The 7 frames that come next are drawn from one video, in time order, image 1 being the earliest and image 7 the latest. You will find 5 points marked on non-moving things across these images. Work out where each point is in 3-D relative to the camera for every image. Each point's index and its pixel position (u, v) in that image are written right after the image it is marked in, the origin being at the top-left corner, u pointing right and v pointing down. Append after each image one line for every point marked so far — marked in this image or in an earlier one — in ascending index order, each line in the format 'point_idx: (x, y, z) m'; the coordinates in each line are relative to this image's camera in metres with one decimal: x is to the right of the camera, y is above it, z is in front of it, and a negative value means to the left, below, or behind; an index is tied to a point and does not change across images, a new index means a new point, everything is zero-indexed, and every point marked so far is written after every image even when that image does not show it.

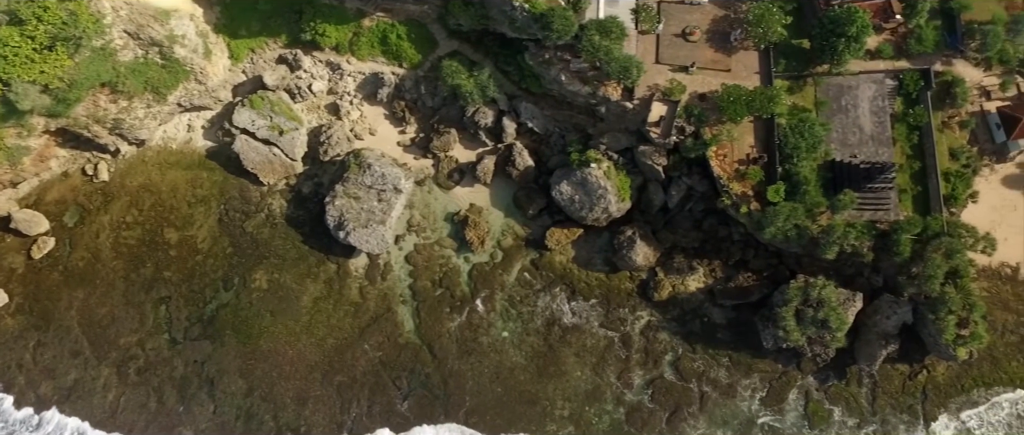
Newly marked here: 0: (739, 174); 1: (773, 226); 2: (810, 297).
0: (+7.2, +1.4, +19.9) m
1: (+8.0, -0.3, +19.3) m
2: (+9.2, -2.5, +19.4) m
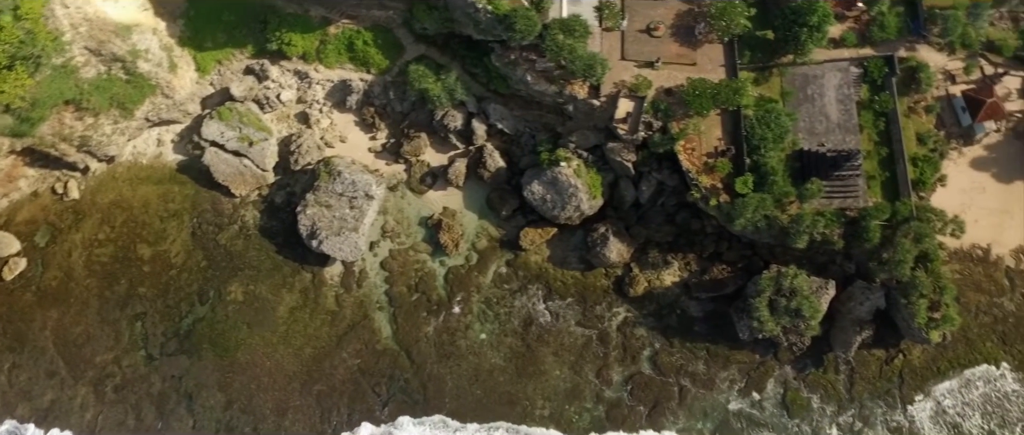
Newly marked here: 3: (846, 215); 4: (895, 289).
0: (+6.3, +1.6, +20.0) m
1: (+7.1, 0.0, +19.4) m
2: (+8.4, -2.2, +19.4) m
3: (+10.6, +0.1, +19.9) m
4: (+12.2, -2.3, +20.0) m
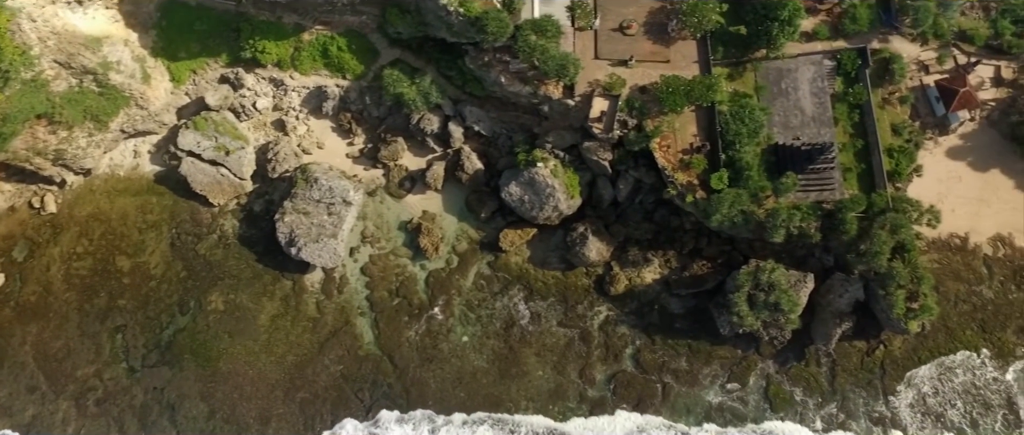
0: (+5.5, +1.7, +20.0) m
1: (+6.4, +0.1, +19.4) m
2: (+7.7, -2.0, +19.5) m
3: (+9.9, +0.3, +19.9) m
4: (+11.5, -2.0, +20.0) m
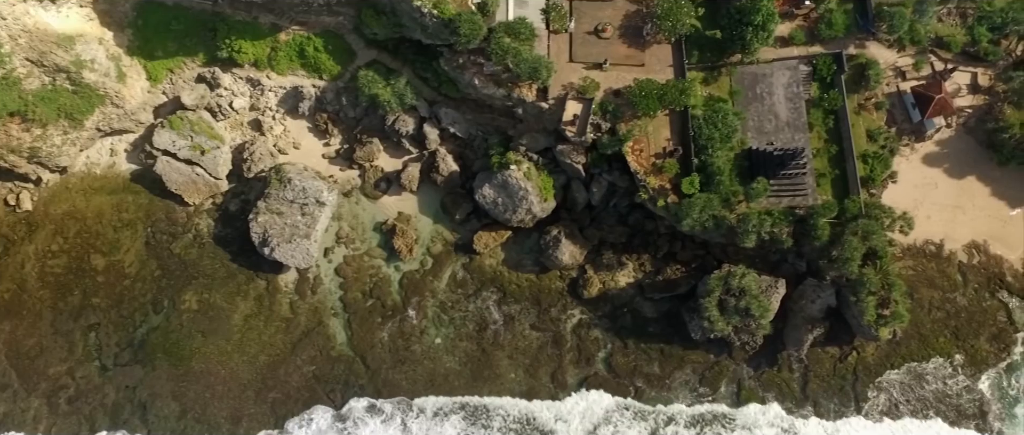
0: (+4.6, +1.6, +20.0) m
1: (+5.5, 0.0, +19.4) m
2: (+6.8, -2.1, +19.5) m
3: (+9.0, +0.1, +19.9) m
4: (+10.6, -2.2, +20.0) m
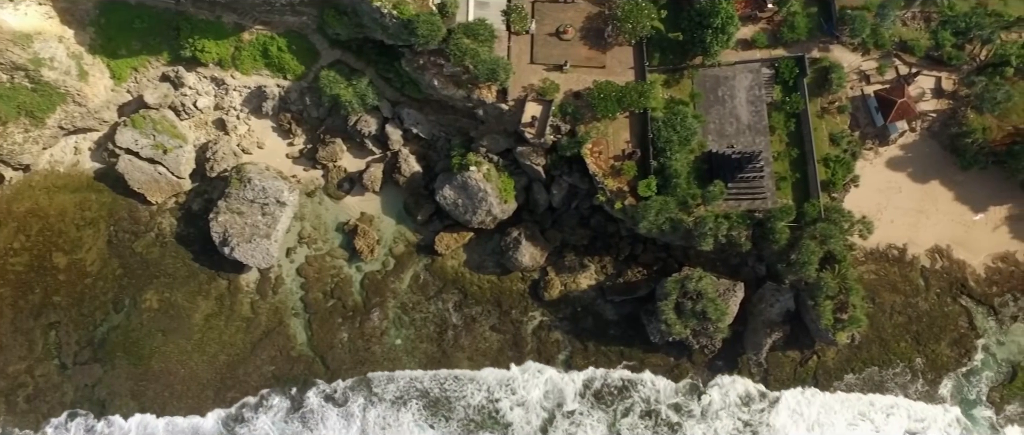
0: (+3.3, +1.5, +20.0) m
1: (+4.2, -0.1, +19.4) m
2: (+5.5, -2.2, +19.4) m
3: (+7.7, 0.0, +19.9) m
4: (+9.3, -2.3, +19.9) m
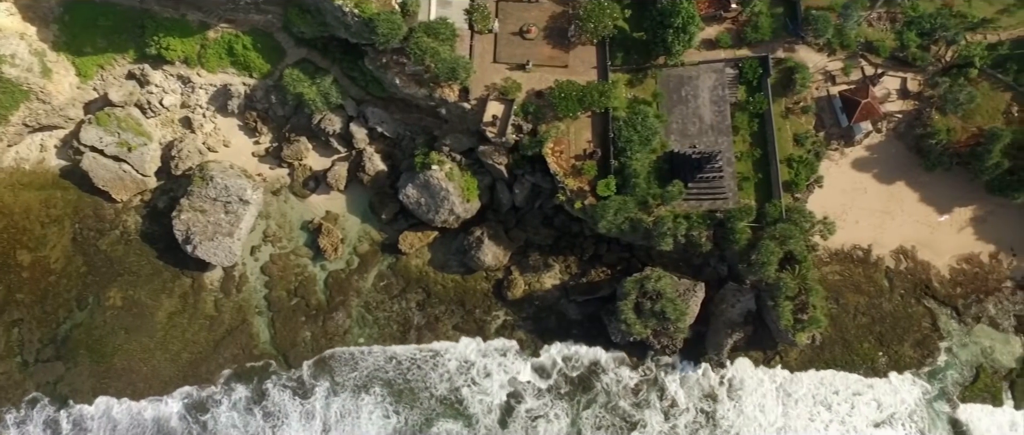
0: (+2.1, +1.5, +19.9) m
1: (+2.9, -0.1, +19.3) m
2: (+4.2, -2.2, +19.4) m
3: (+6.4, 0.0, +19.8) m
4: (+8.0, -2.3, +19.9) m
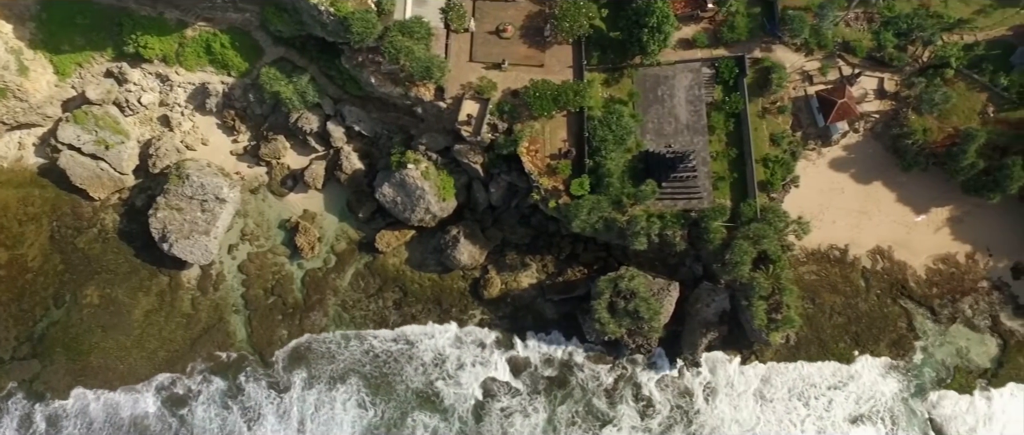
0: (+1.3, +1.6, +20.0) m
1: (+2.1, -0.1, +19.3) m
2: (+3.4, -2.2, +19.4) m
3: (+5.6, 0.0, +19.8) m
4: (+7.2, -2.3, +19.9) m
